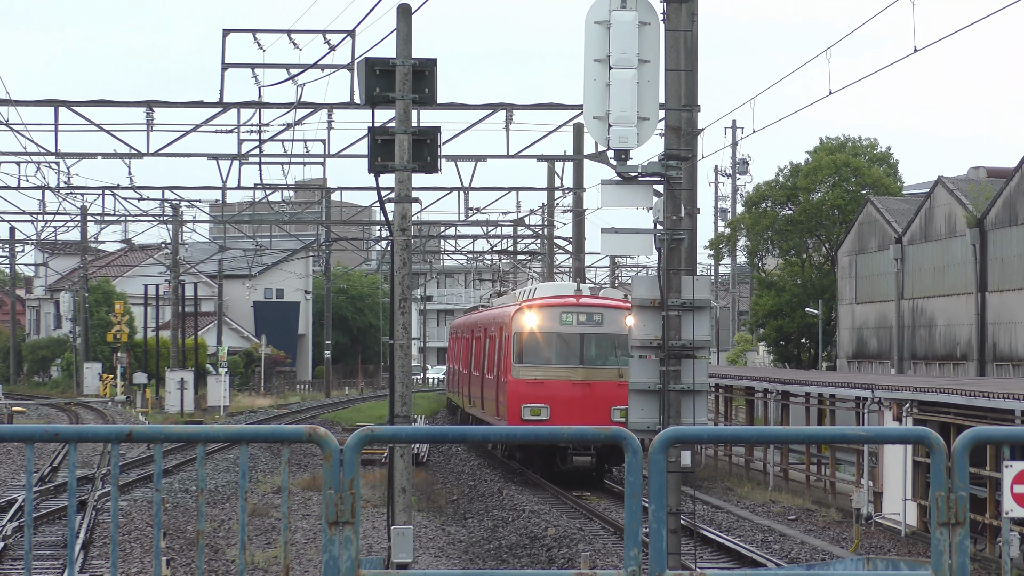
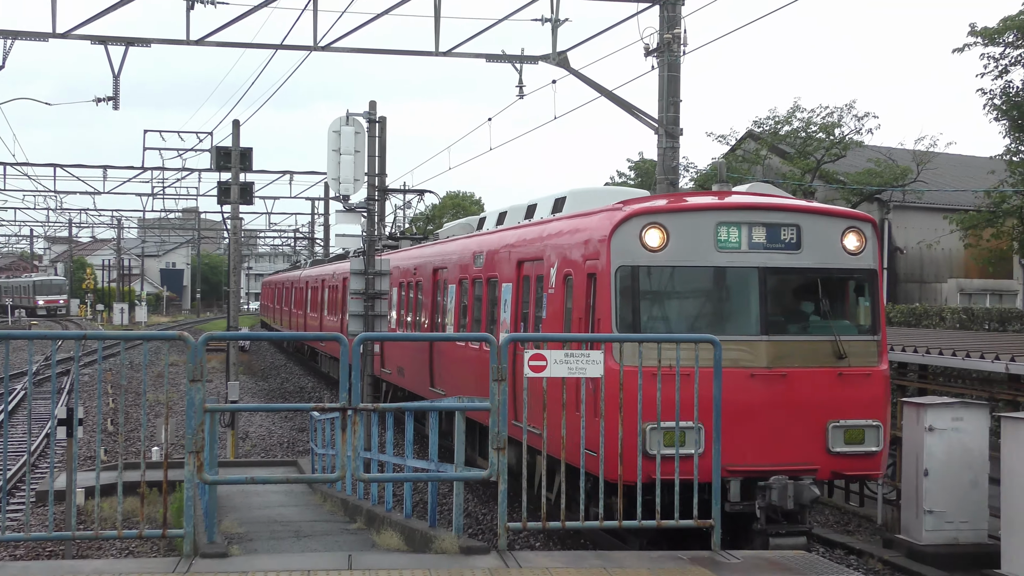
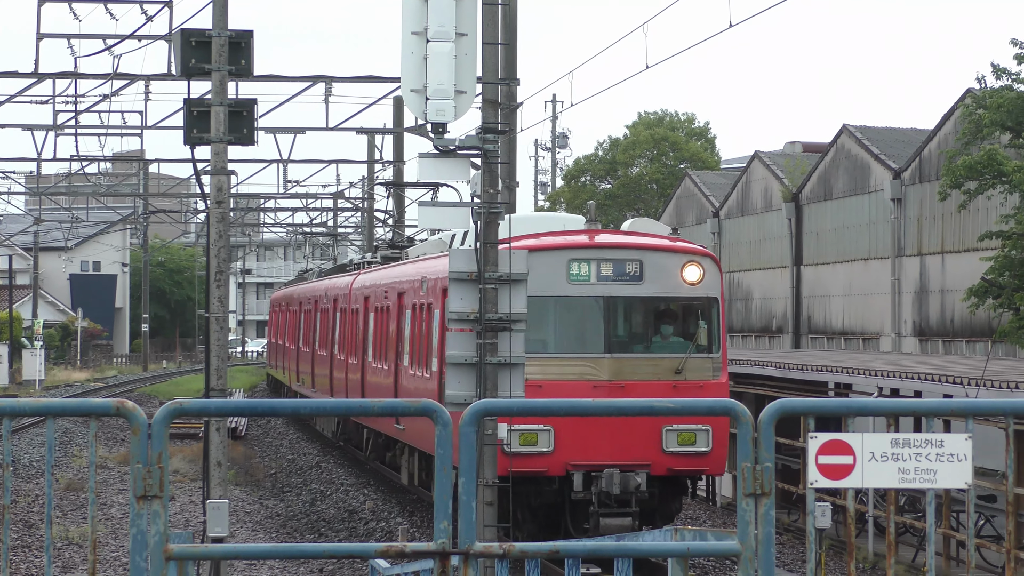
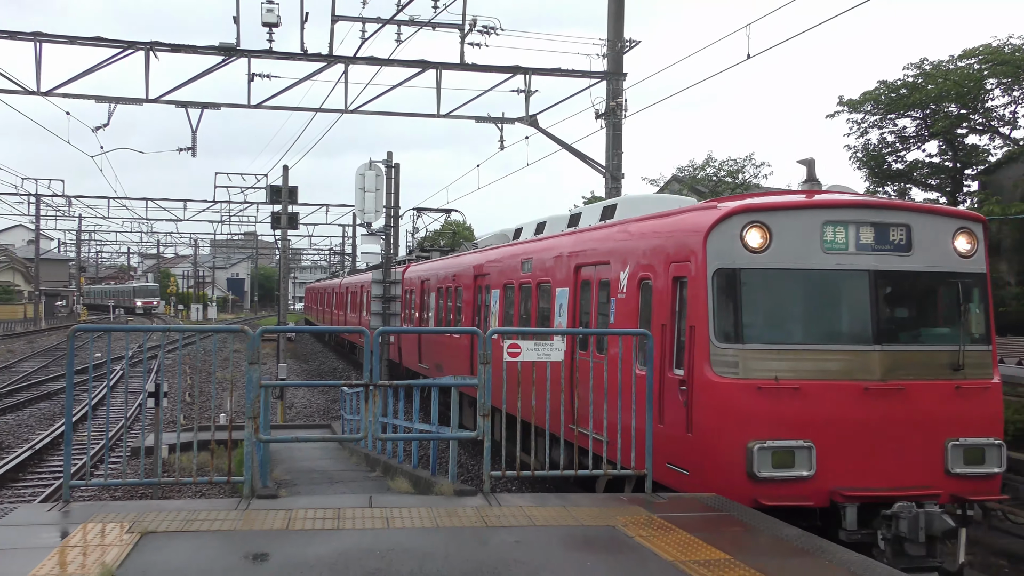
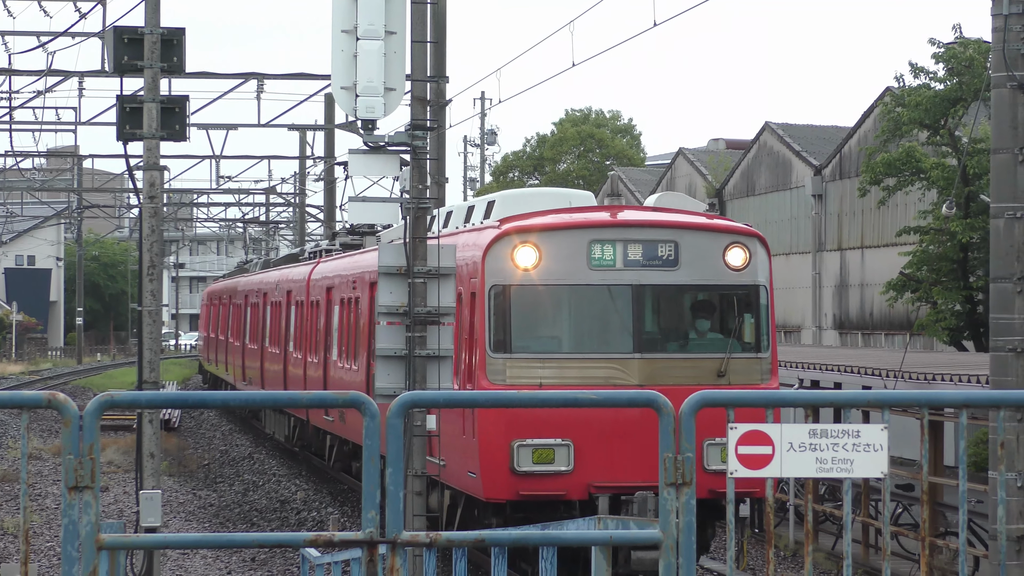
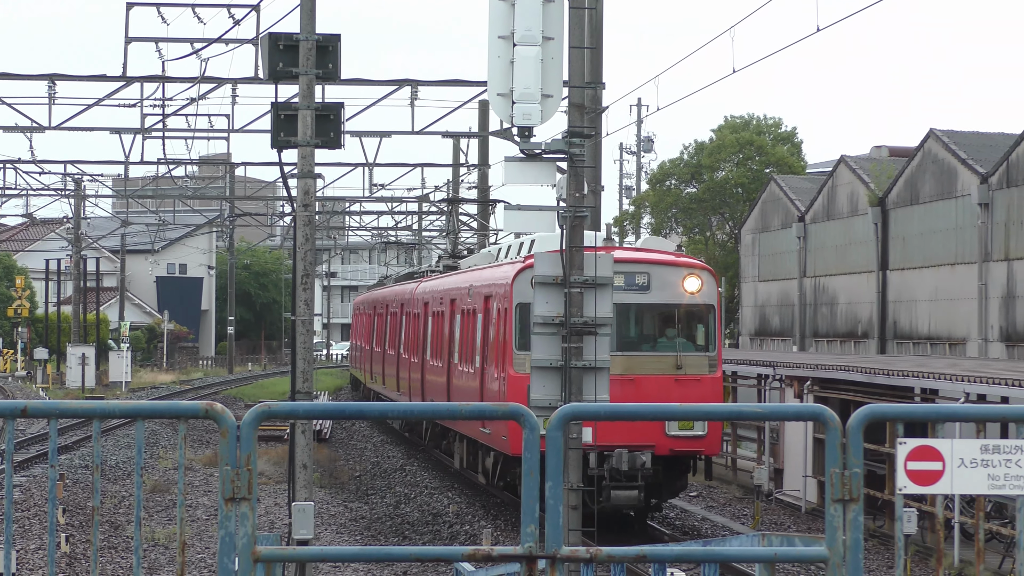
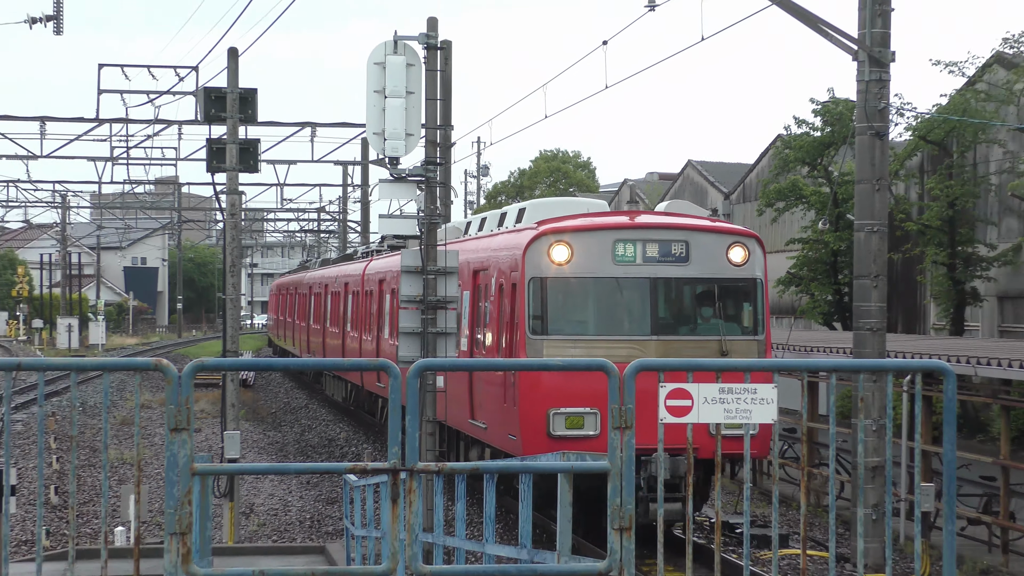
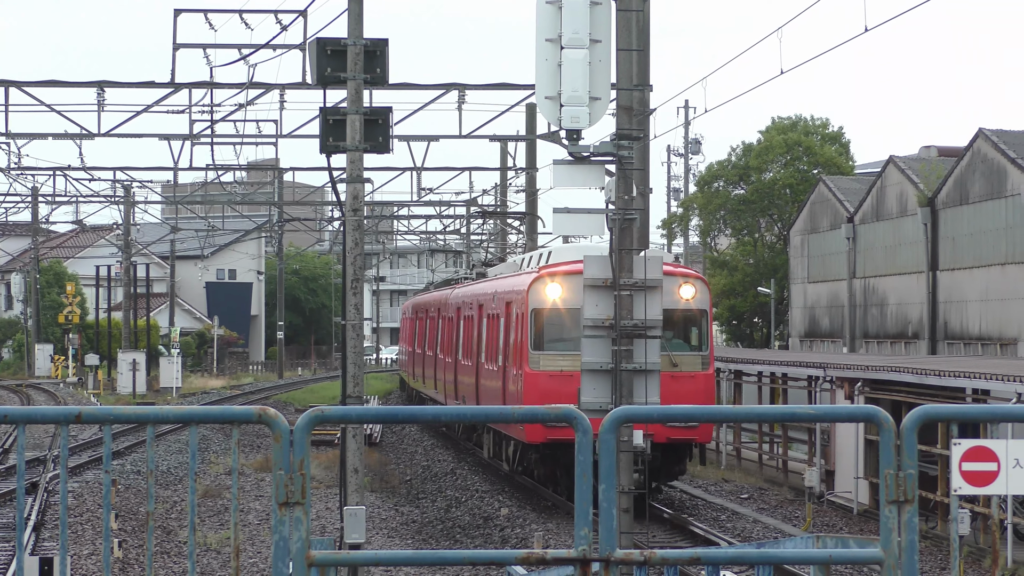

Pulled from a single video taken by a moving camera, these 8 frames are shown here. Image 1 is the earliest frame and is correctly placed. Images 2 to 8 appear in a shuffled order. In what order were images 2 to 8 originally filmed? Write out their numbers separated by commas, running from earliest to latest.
8, 6, 3, 5, 7, 2, 4
